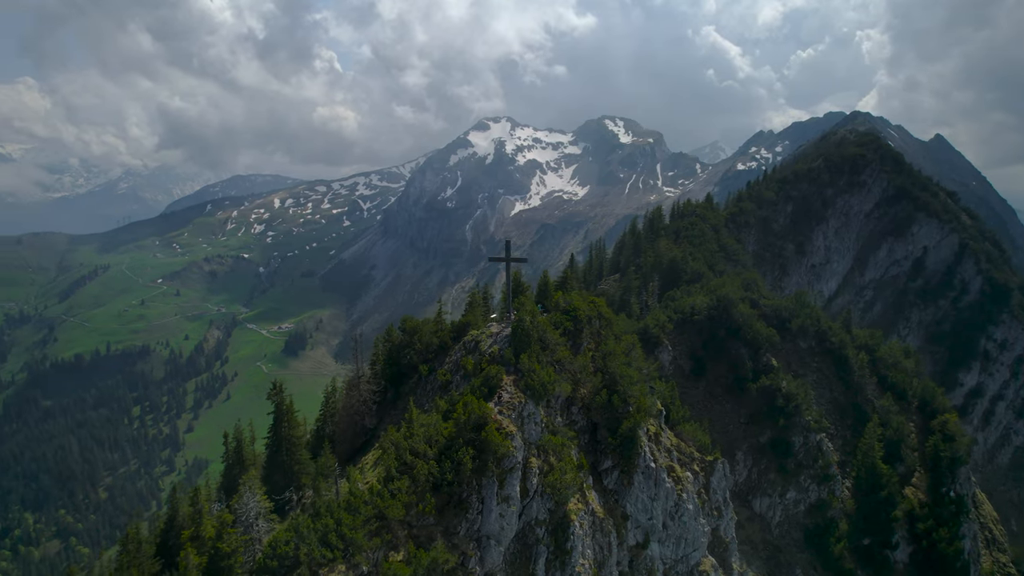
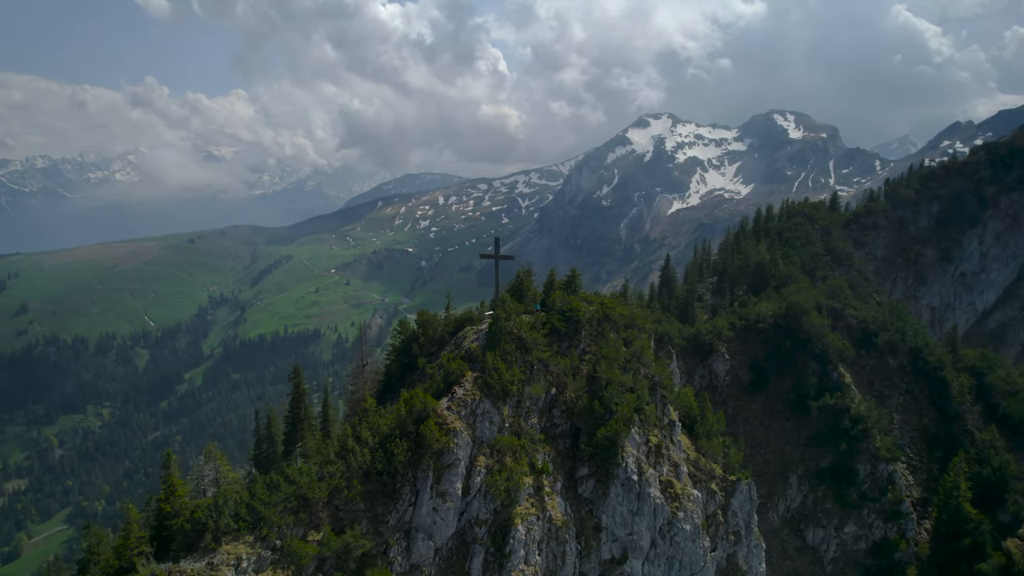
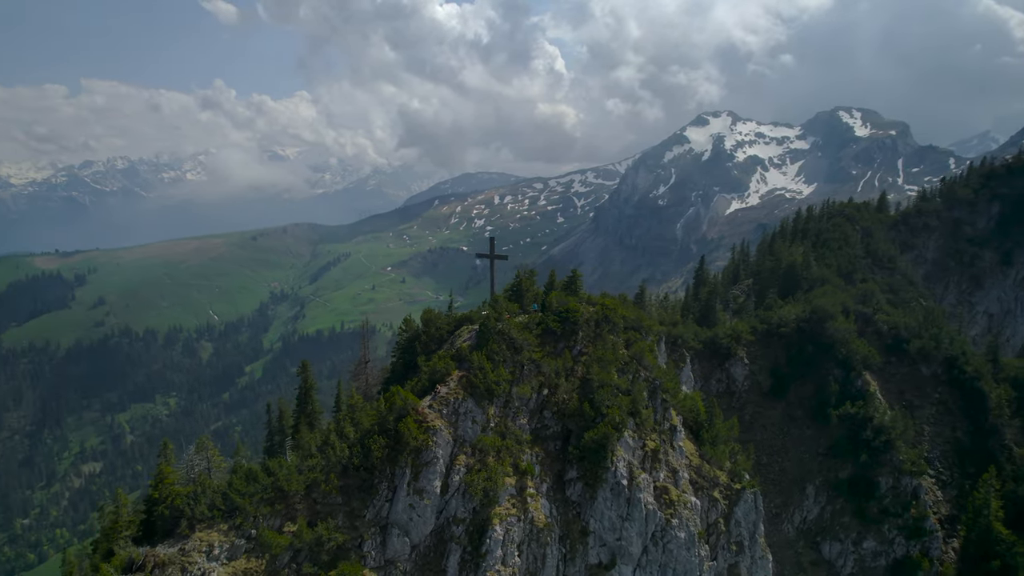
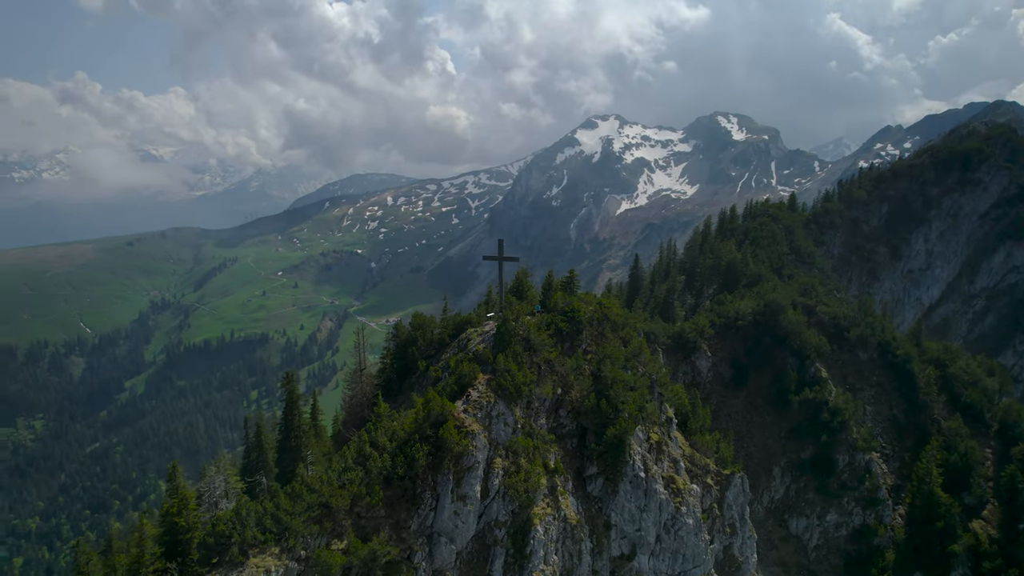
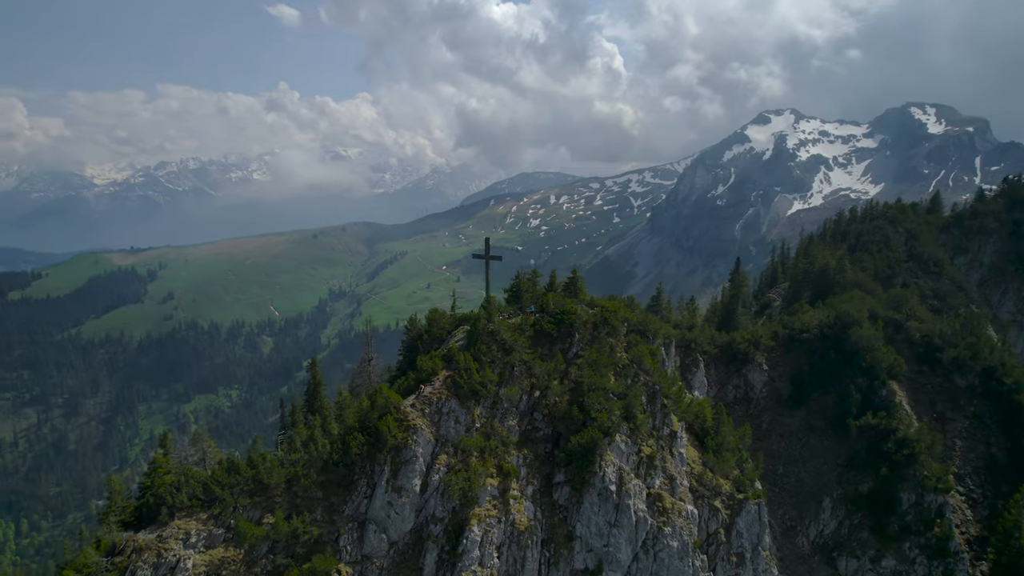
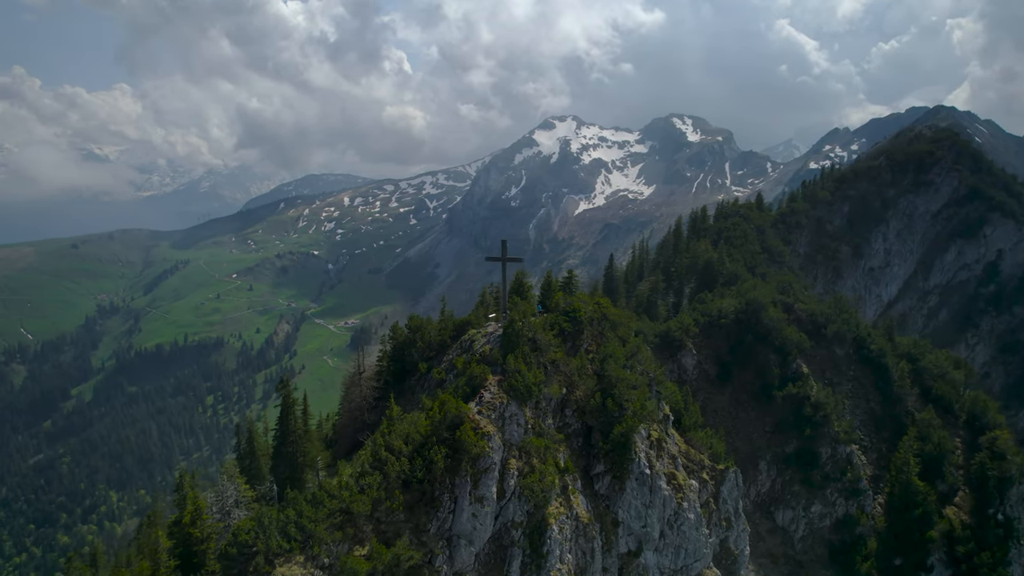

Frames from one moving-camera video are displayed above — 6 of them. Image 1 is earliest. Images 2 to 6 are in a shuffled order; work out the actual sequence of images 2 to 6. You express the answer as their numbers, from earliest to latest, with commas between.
6, 4, 2, 3, 5
